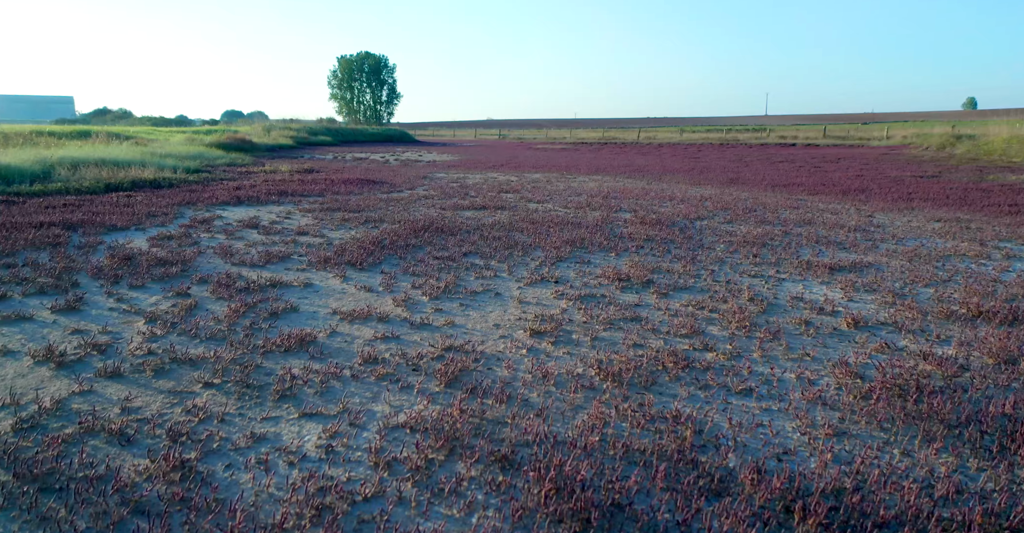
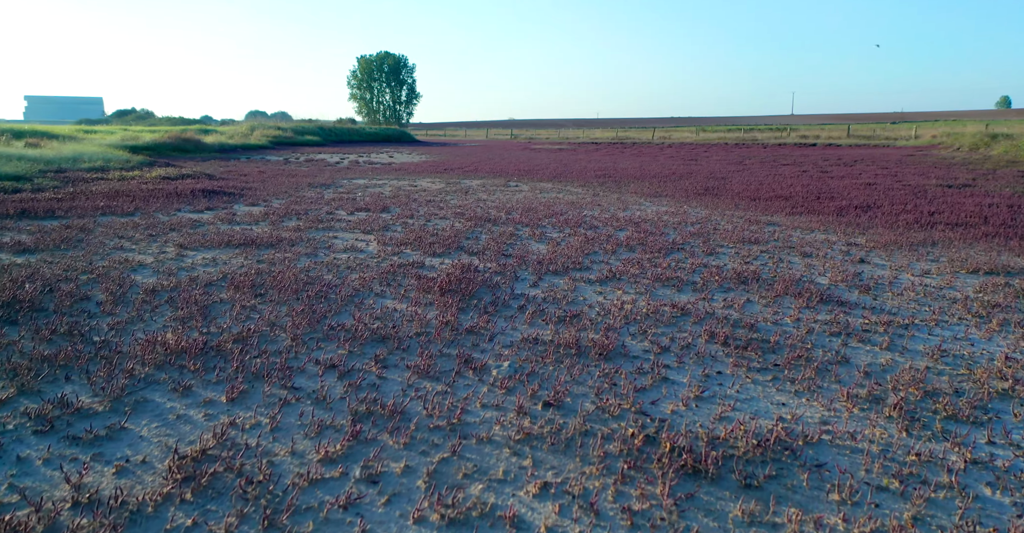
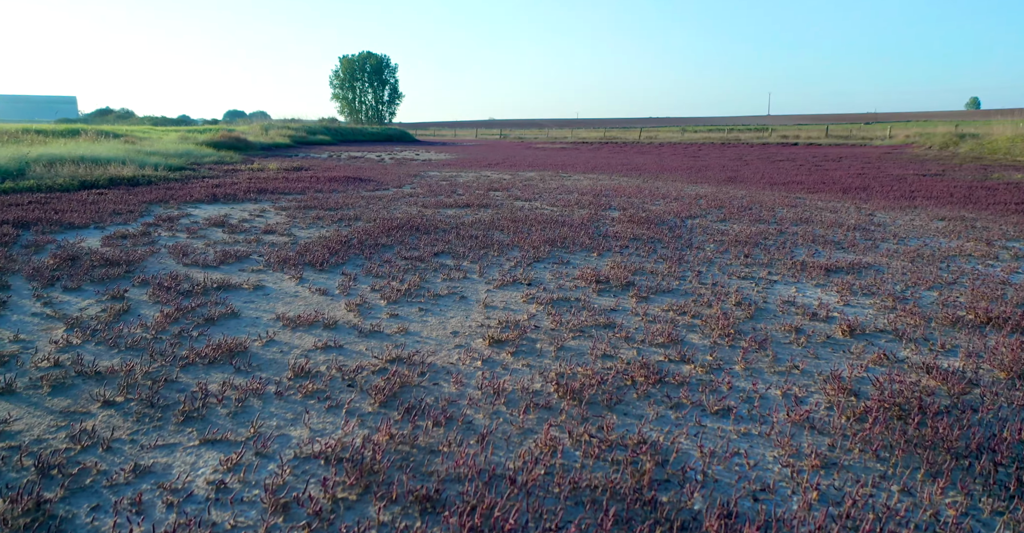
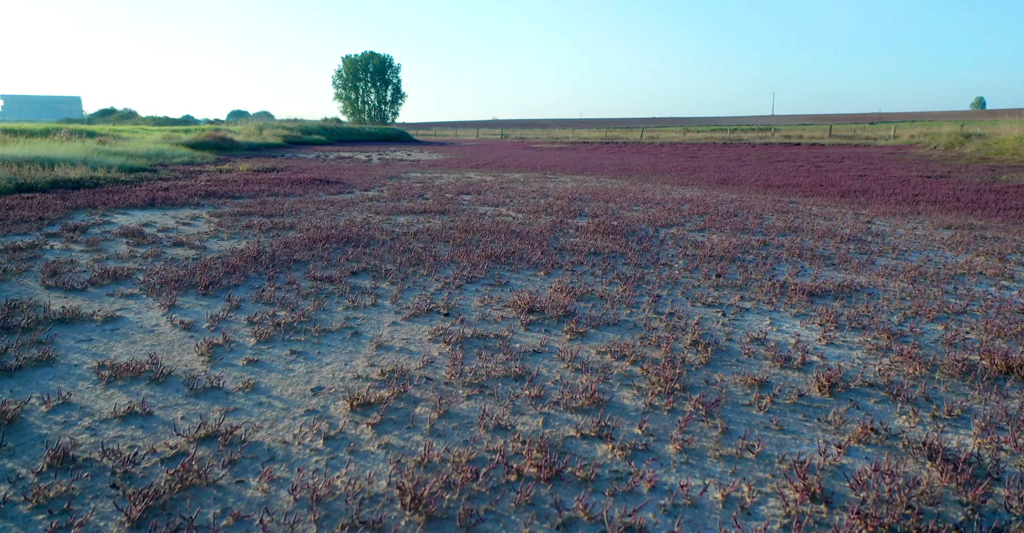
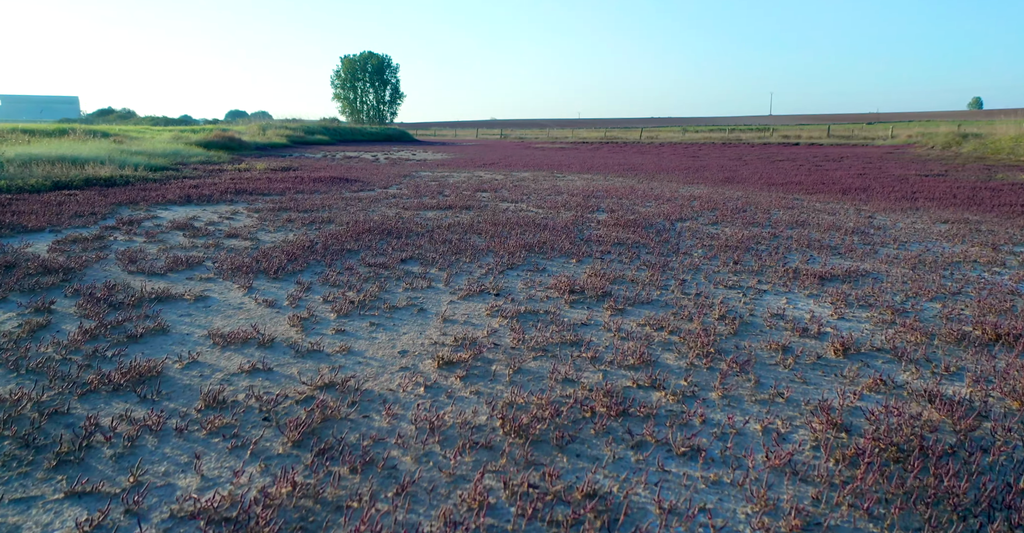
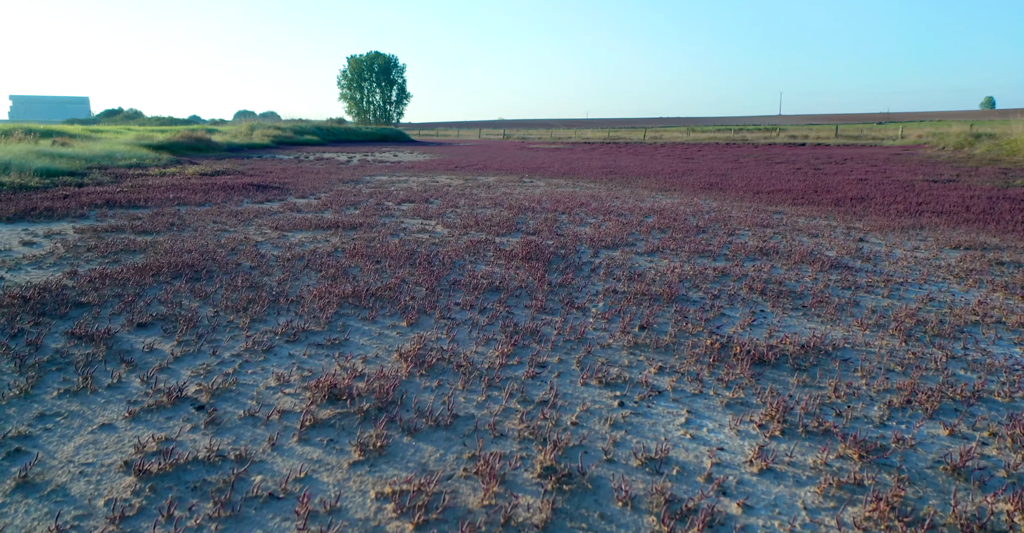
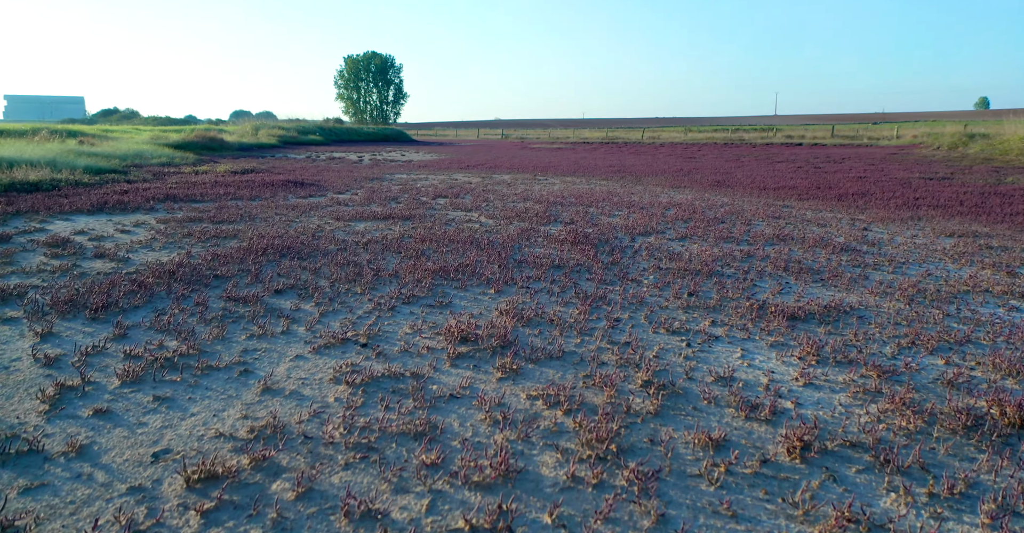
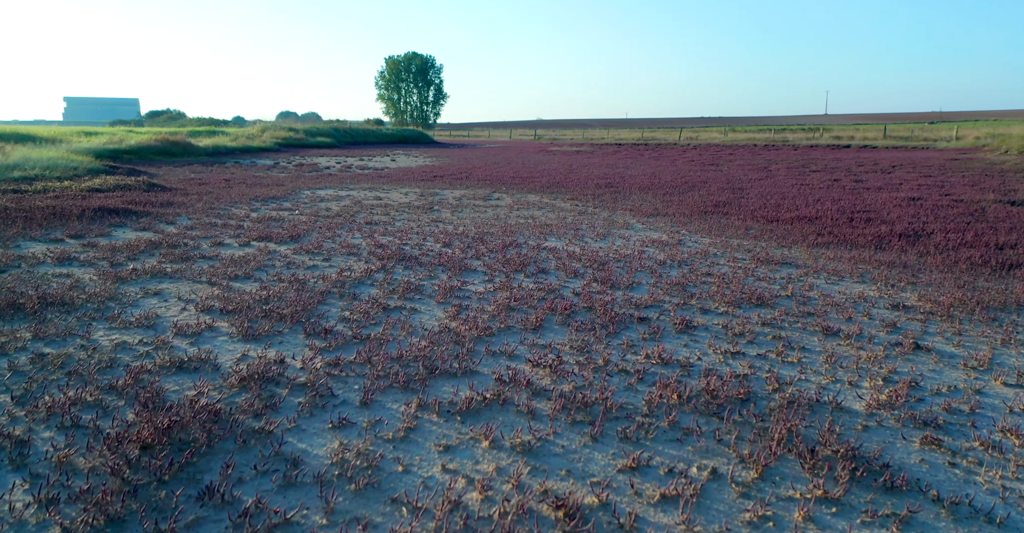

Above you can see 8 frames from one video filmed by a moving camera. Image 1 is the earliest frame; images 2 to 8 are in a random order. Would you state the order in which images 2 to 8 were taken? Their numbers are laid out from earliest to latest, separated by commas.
3, 5, 4, 7, 6, 2, 8
